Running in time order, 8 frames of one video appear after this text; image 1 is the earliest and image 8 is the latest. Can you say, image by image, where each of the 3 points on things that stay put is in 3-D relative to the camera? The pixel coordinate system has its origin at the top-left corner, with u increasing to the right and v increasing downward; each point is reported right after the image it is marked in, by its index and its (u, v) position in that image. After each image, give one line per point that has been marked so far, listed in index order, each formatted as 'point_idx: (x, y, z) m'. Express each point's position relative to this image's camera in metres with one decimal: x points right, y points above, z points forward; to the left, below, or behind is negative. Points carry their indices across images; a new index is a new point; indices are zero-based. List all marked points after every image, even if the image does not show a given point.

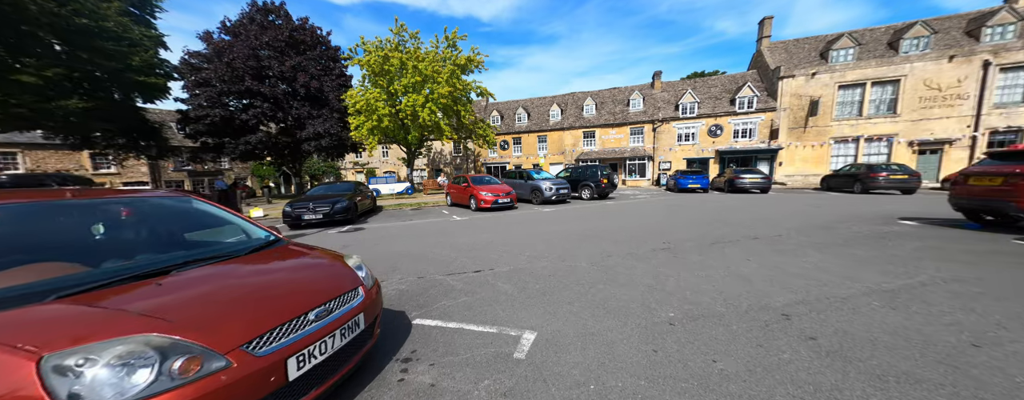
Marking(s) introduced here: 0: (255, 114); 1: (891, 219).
0: (-11.6, +3.8, +13.7) m
1: (+9.5, -0.5, +7.9) m
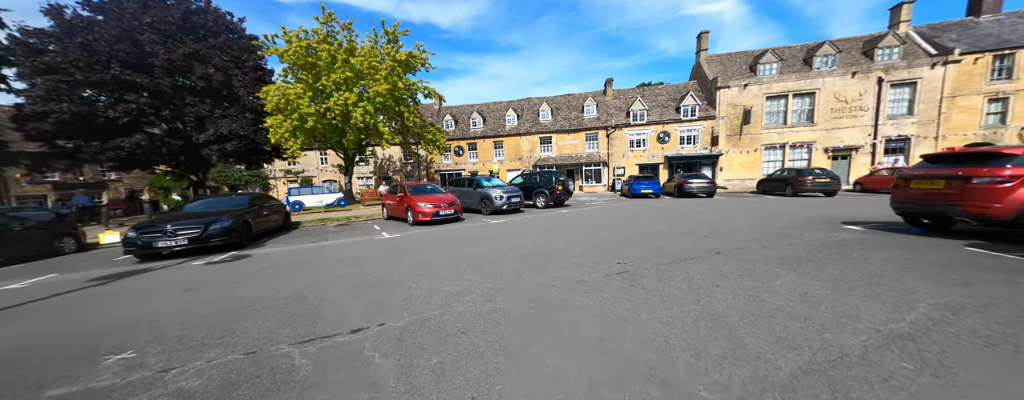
0: (-13.8, +3.2, +11.0) m
1: (+8.0, -0.6, +7.8) m
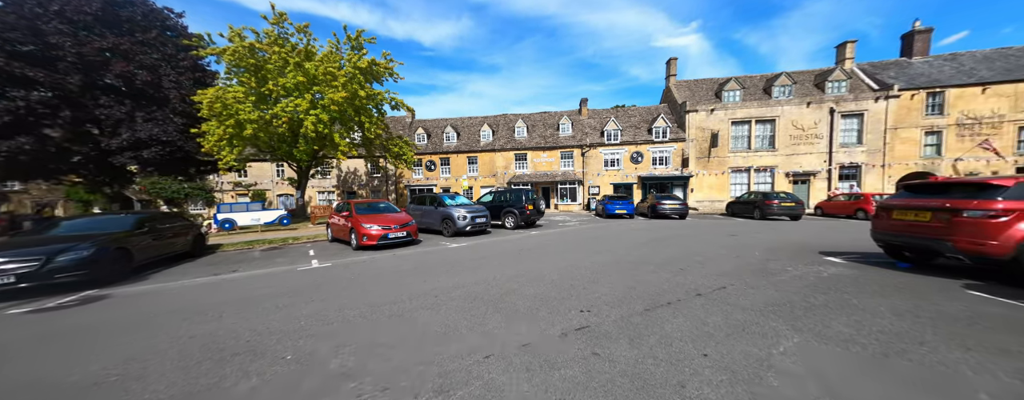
0: (-14.9, +2.7, +9.2) m
1: (+7.0, -1.3, +7.3) m
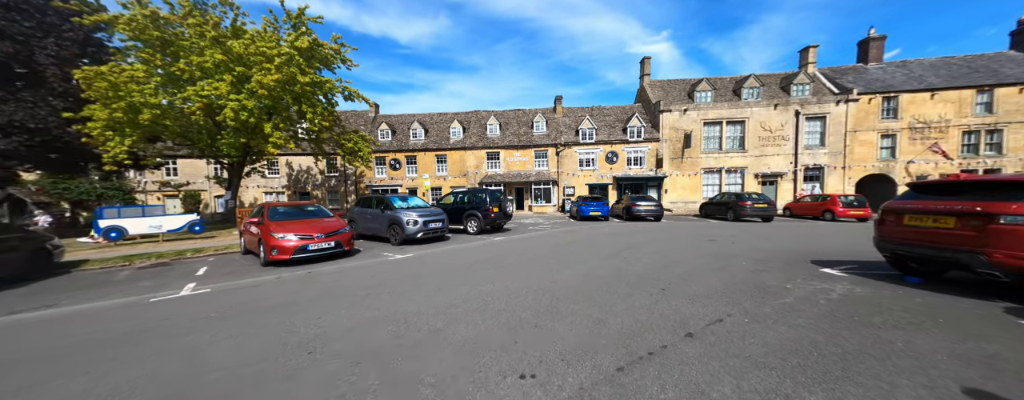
0: (-16.0, +2.6, +6.8) m
1: (+6.0, -1.4, +6.4) m
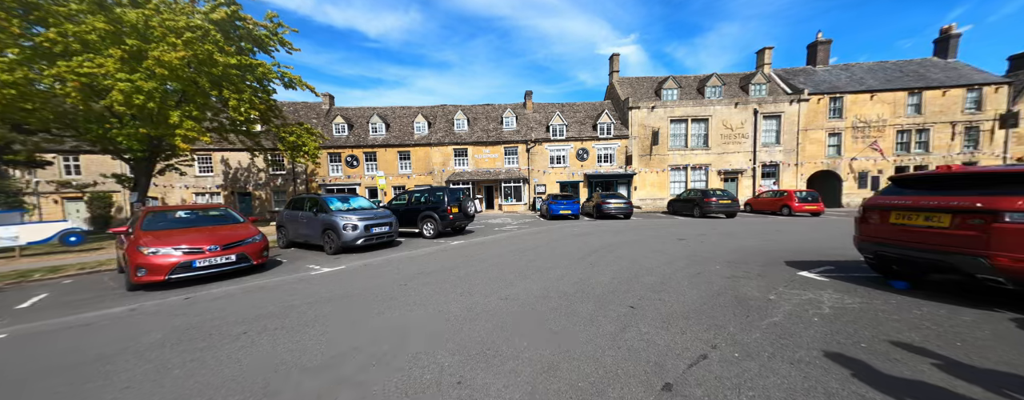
0: (-16.9, +2.5, +4.4) m
1: (+5.1, -1.3, +5.9) m
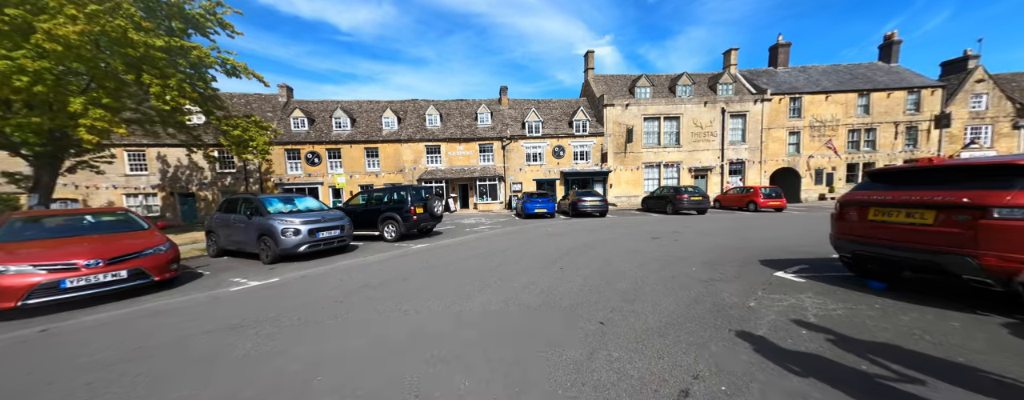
0: (-17.5, +2.3, +2.5) m
1: (+4.4, -1.2, +5.6) m
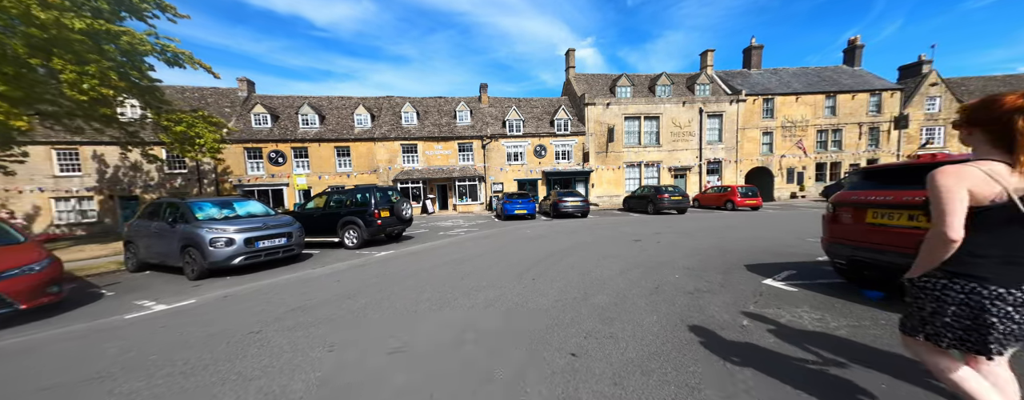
0: (-17.9, +2.1, +0.8) m
1: (+3.8, -1.3, +5.1) m
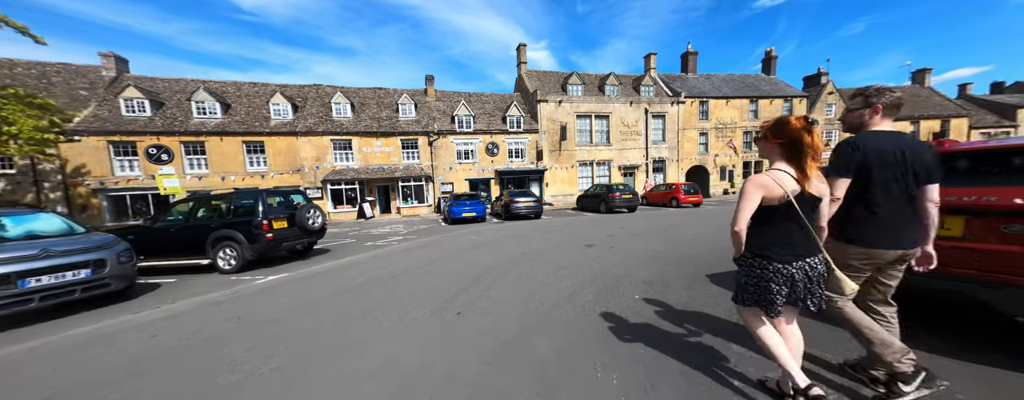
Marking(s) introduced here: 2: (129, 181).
0: (-18.1, +1.7, -3.3) m
1: (+2.8, -1.3, +4.1) m
2: (-20.3, +1.0, +16.9) m
